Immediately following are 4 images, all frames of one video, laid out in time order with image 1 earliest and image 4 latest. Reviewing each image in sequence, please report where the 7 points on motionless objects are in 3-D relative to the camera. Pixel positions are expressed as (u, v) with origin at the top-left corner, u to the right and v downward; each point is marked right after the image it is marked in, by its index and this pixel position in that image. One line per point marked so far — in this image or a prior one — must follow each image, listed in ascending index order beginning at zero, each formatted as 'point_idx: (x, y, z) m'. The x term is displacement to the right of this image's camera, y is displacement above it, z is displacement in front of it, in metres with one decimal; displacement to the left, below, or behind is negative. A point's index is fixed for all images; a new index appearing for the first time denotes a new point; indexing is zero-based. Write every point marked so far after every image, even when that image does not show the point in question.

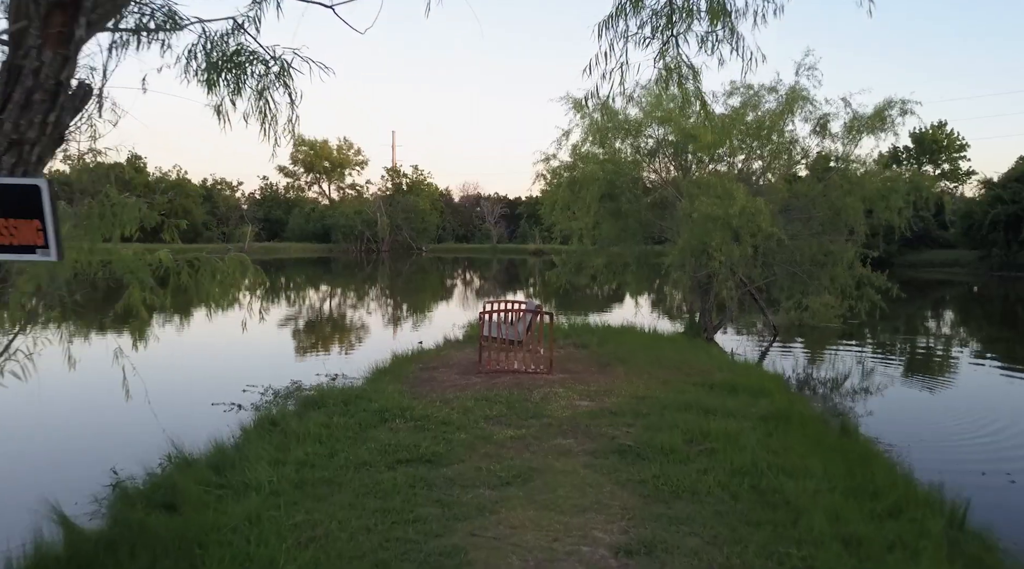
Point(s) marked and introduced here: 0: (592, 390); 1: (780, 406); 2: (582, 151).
0: (+0.8, -1.1, +7.2) m
1: (+2.5, -1.1, +6.6) m
2: (+1.3, +2.5, +13.7) m
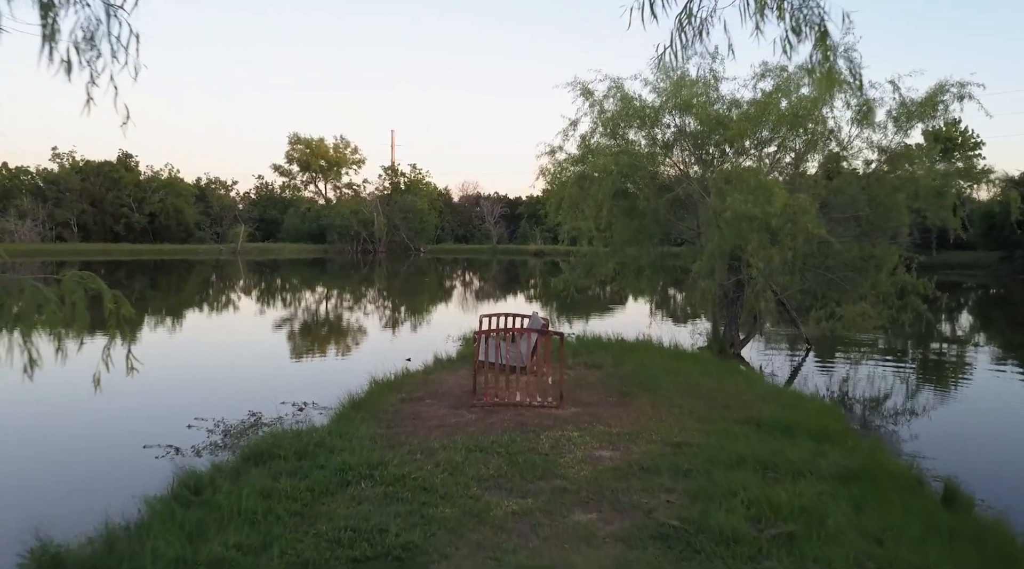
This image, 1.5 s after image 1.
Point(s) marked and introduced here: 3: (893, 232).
0: (+0.8, -1.2, +5.8) m
1: (+2.5, -1.2, +5.2) m
2: (+1.3, +2.4, +12.2) m
3: (+5.9, +0.8, +11.2) m
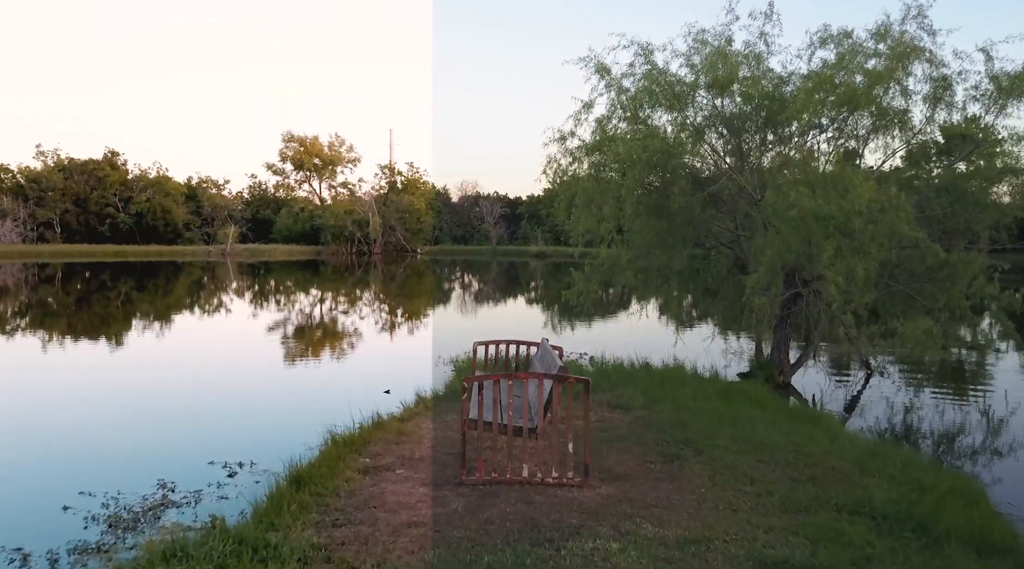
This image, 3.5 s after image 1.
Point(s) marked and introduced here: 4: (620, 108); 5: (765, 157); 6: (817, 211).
0: (+0.8, -1.4, +3.8) m
1: (+2.5, -1.4, +3.2) m
2: (+1.4, +2.2, +10.2) m
3: (+5.9, +0.6, +9.2) m
4: (+1.5, +2.5, +10.2) m
5: (+3.3, +1.6, +9.5) m
6: (+2.8, +0.7, +6.7) m
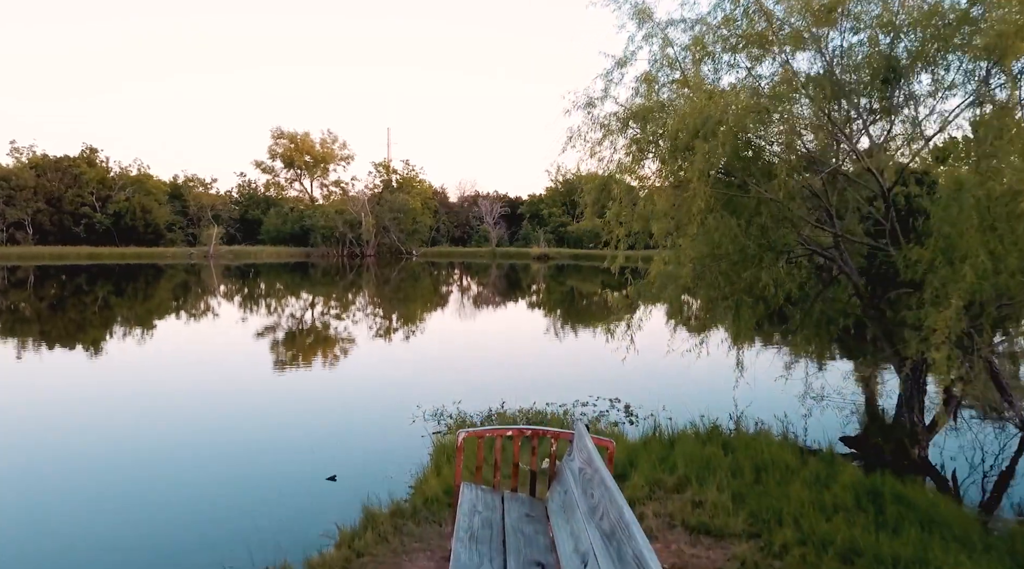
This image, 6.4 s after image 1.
0: (+0.9, -1.6, +0.9) m
1: (+2.6, -1.7, +0.3) m
2: (+1.4, +2.0, +7.3) m
3: (+6.0, +0.4, +6.3) m
4: (+1.6, +2.2, +7.3) m
5: (+3.3, +1.4, +6.6) m
6: (+2.9, +0.4, +3.7) m
